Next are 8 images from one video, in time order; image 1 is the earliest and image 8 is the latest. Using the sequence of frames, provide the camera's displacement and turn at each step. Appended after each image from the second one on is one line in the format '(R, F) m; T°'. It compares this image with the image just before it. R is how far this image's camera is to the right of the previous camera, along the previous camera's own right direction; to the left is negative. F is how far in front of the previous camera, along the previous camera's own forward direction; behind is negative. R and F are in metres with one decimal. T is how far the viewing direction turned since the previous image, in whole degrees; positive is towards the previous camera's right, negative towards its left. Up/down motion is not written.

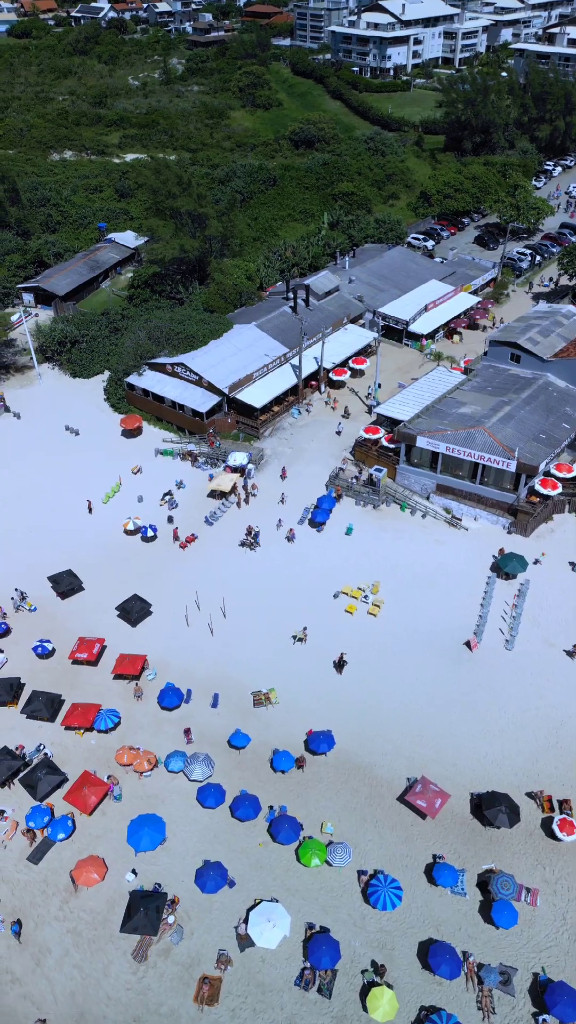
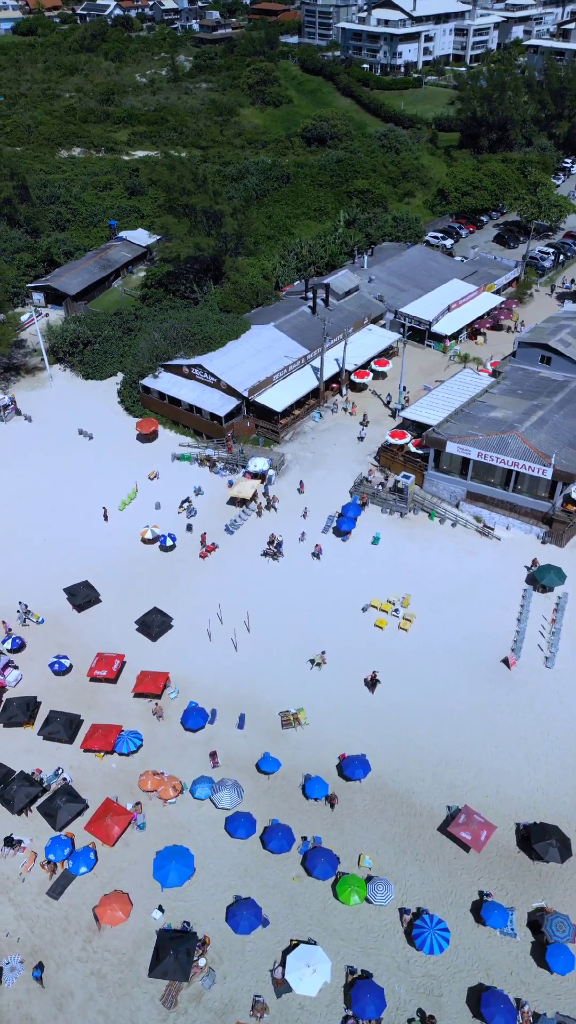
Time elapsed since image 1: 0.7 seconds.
(-1.4, +1.8) m; 0°
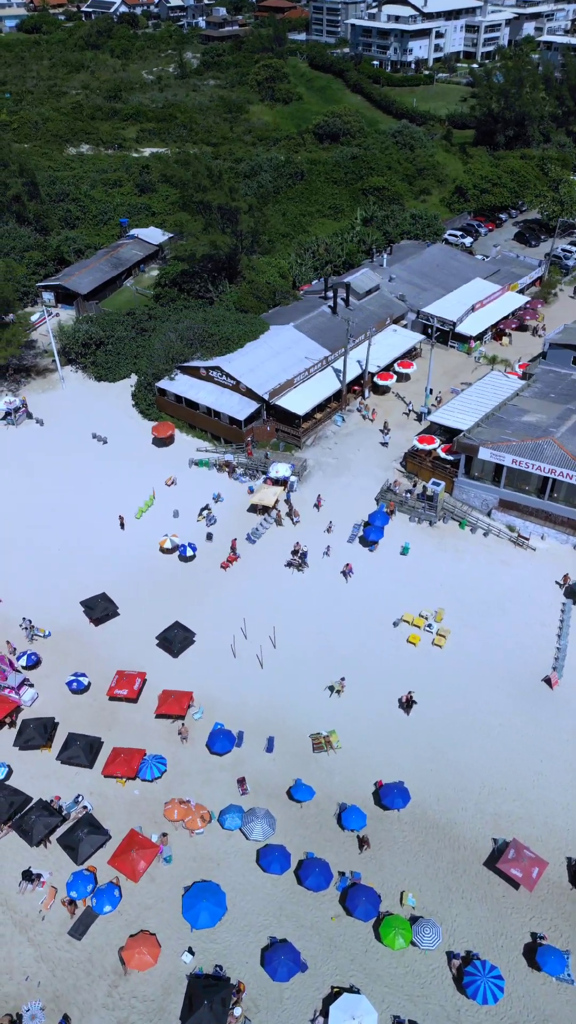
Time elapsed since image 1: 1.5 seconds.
(-1.4, +1.9) m; 0°
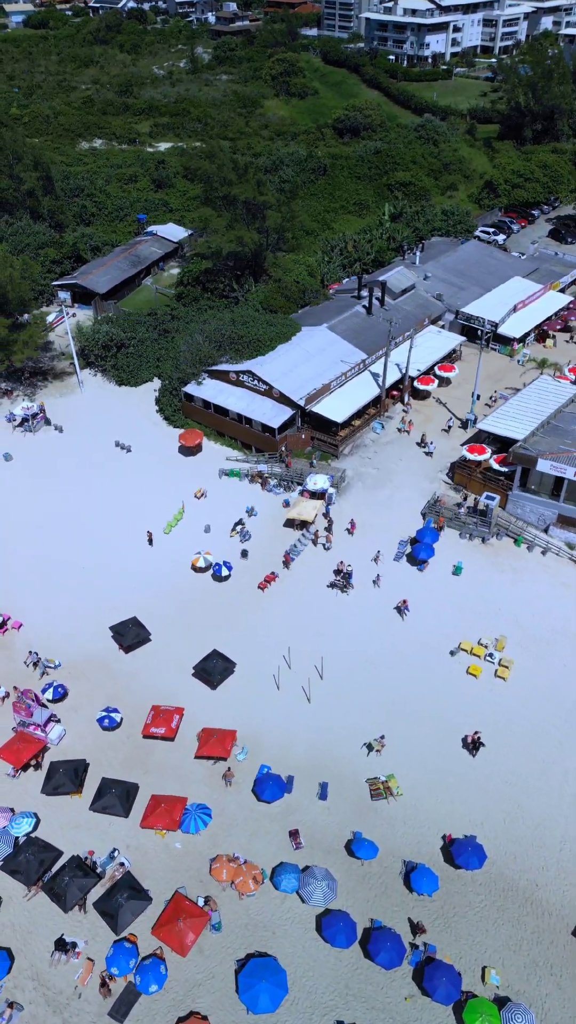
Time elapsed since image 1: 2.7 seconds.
(-2.2, +3.1) m; 0°
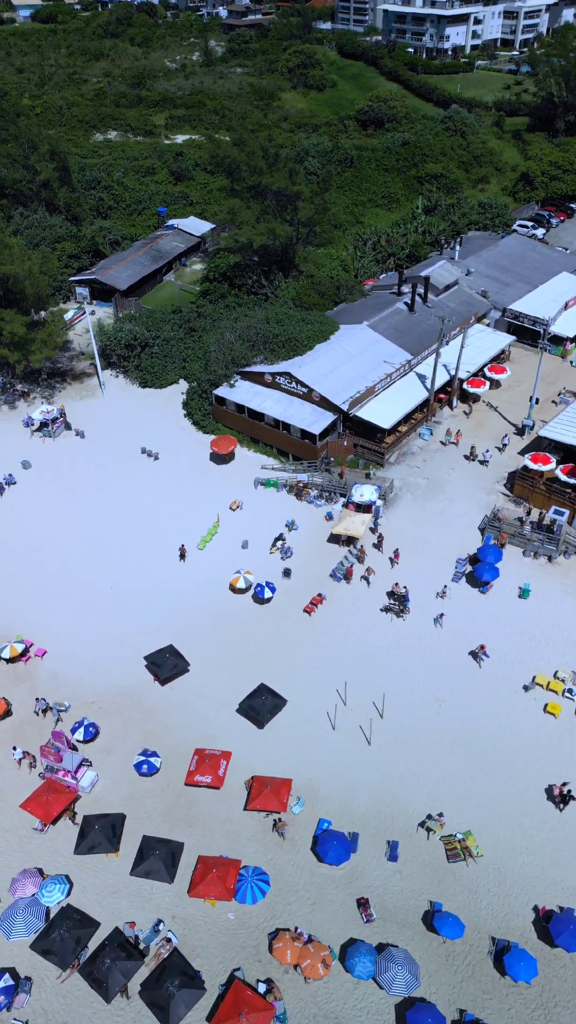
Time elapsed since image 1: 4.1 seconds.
(-2.3, +3.5) m; 0°
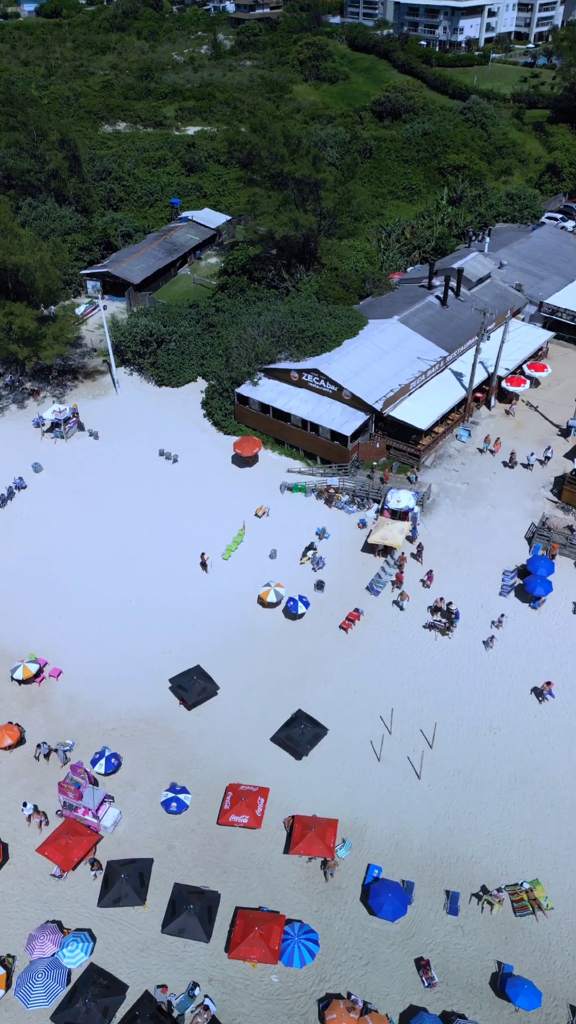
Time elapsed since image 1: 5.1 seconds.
(-1.5, +2.7) m; 0°
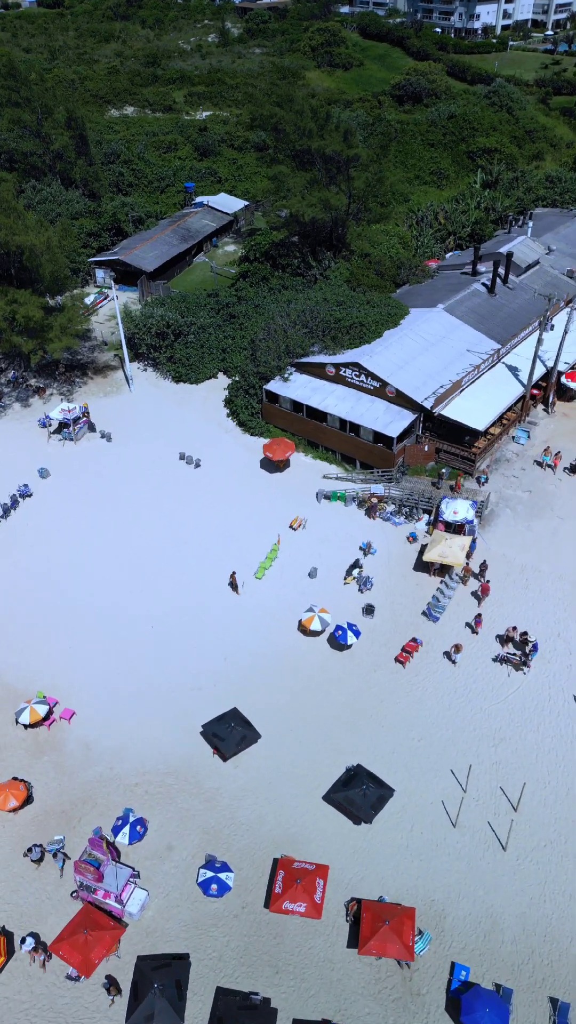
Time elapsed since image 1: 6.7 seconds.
(-1.8, +4.4) m; 0°
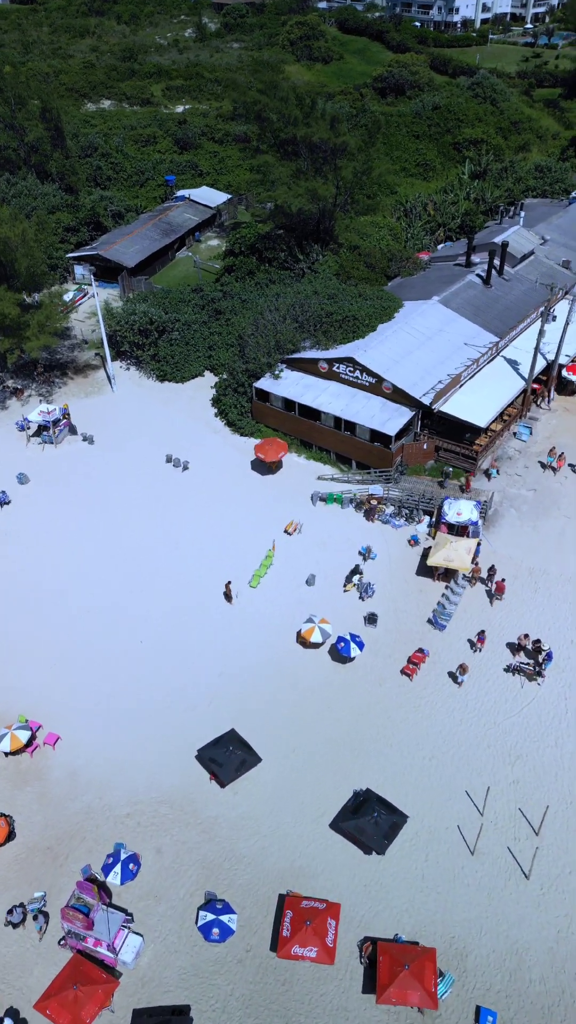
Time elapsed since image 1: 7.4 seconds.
(-0.5, +1.8) m; +1°
